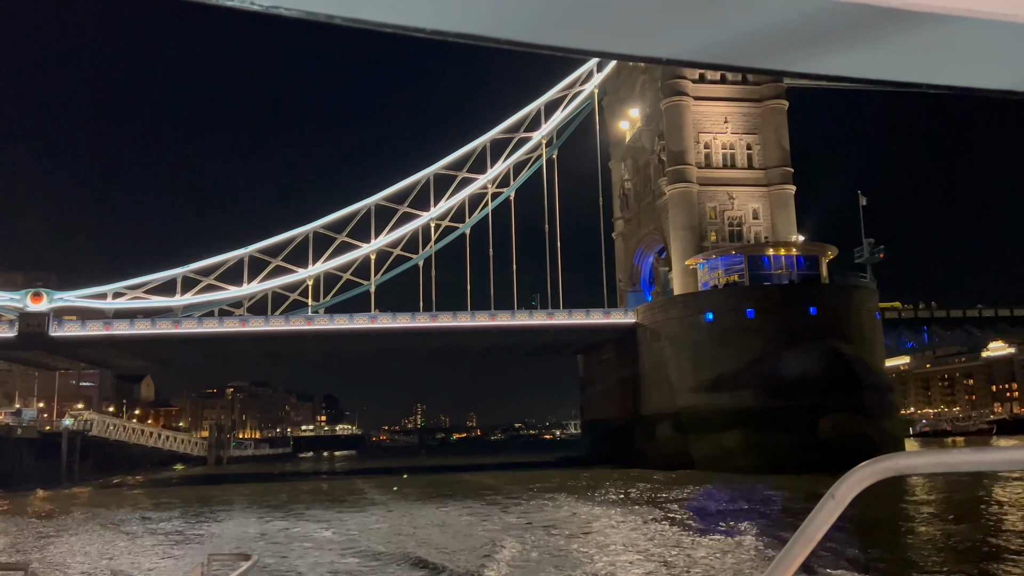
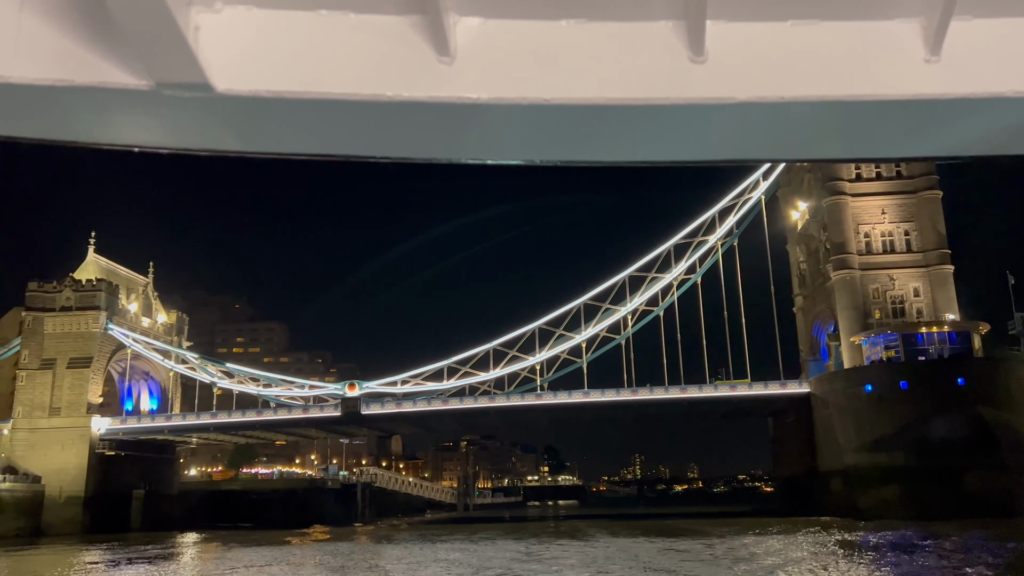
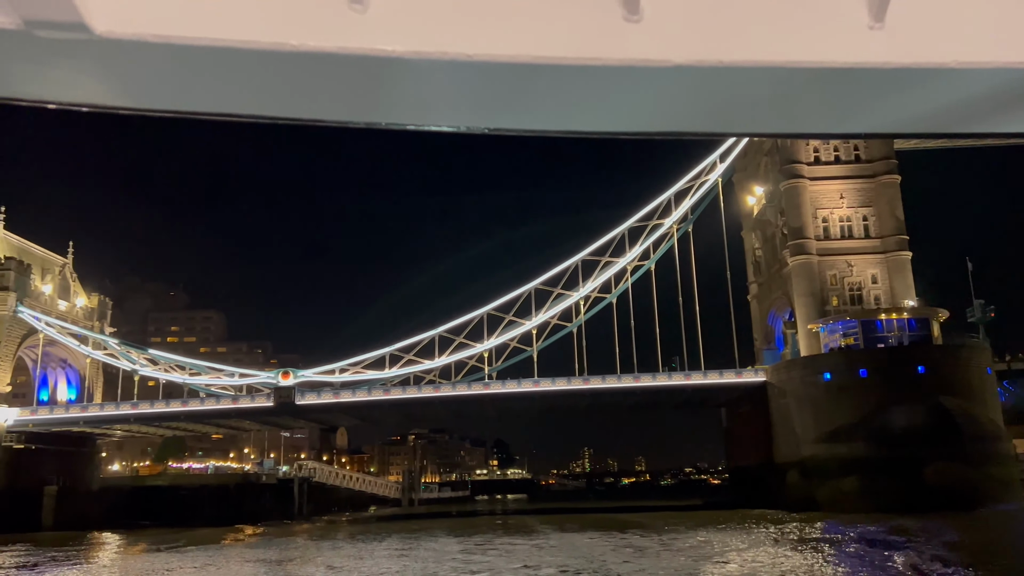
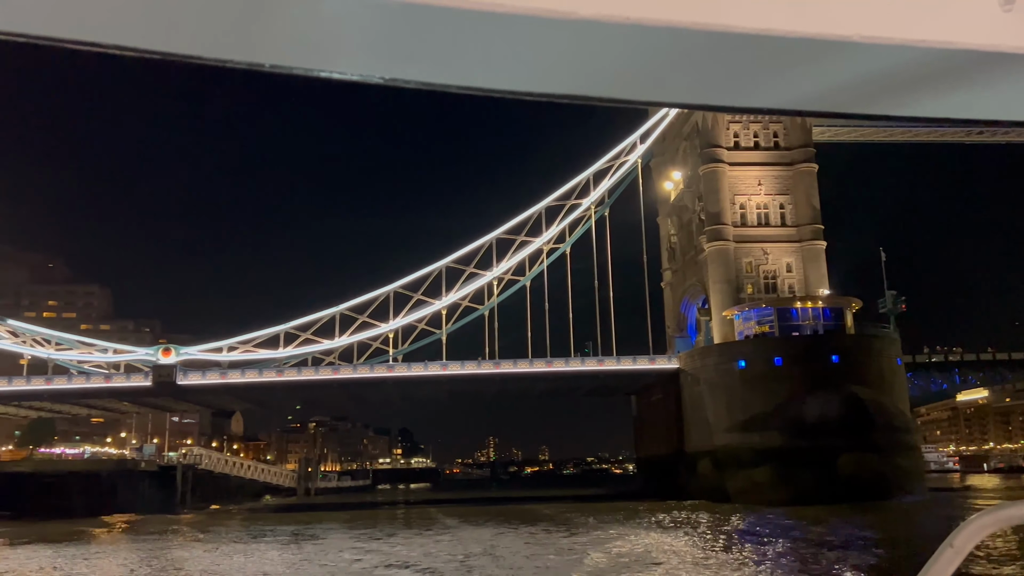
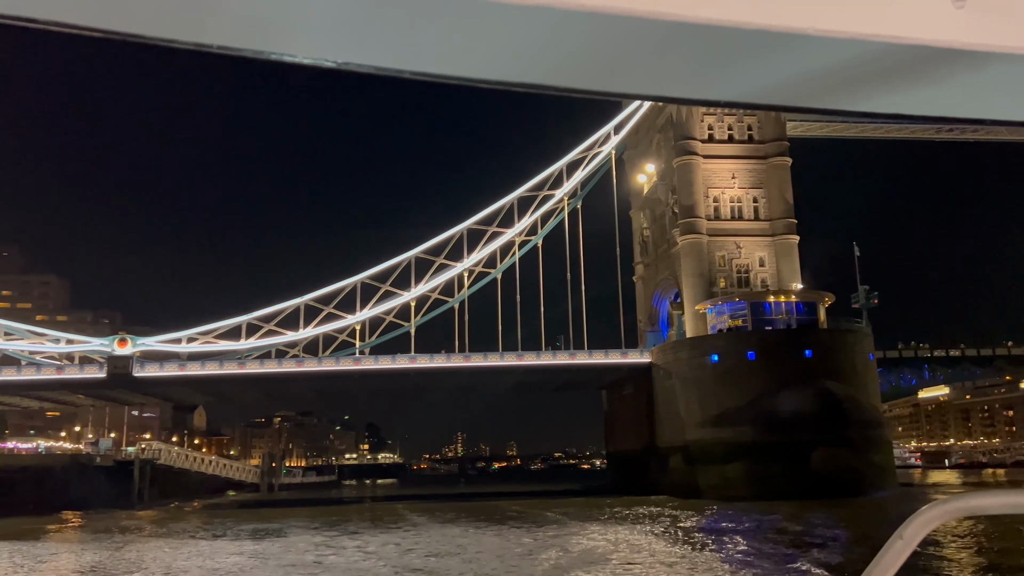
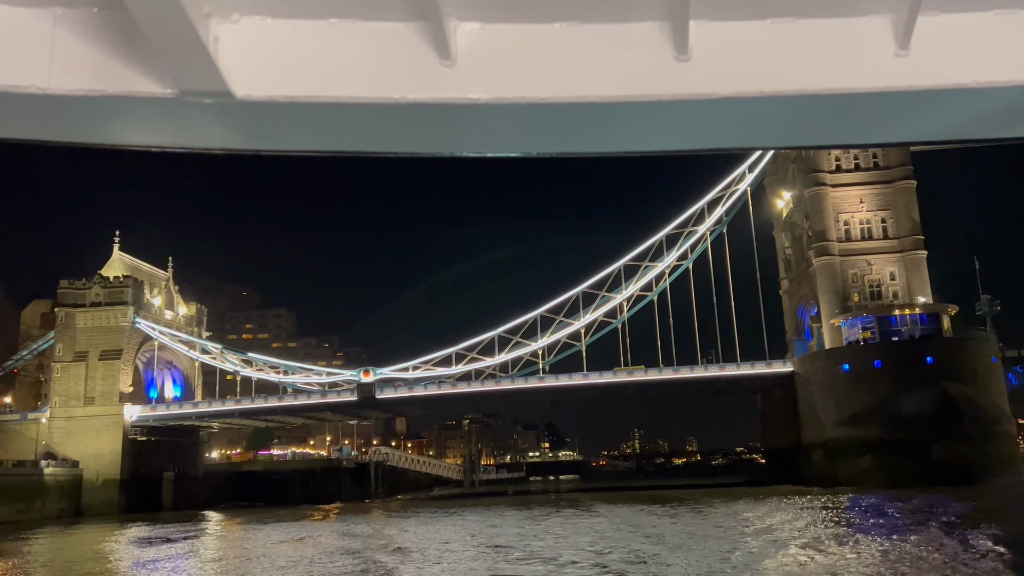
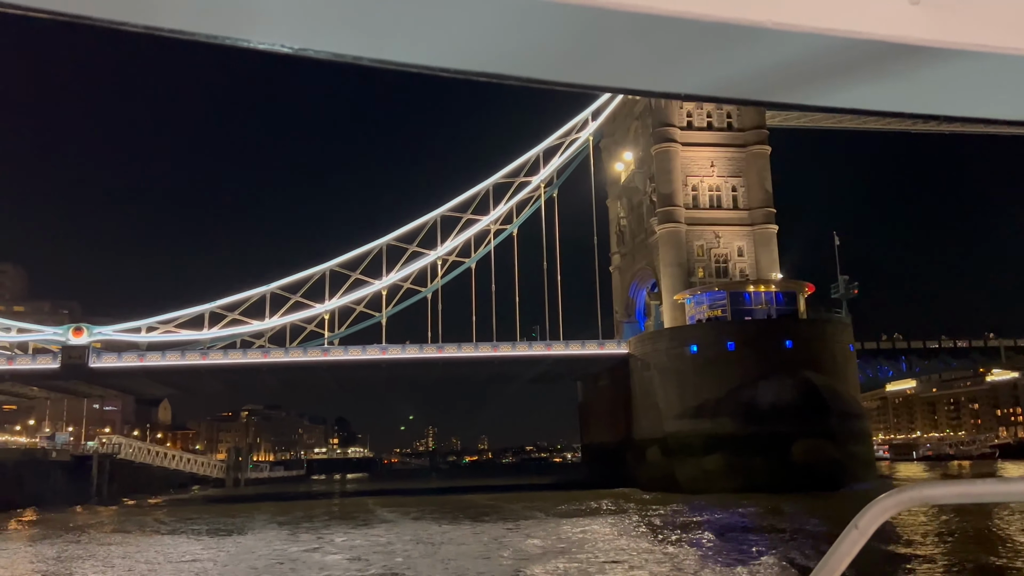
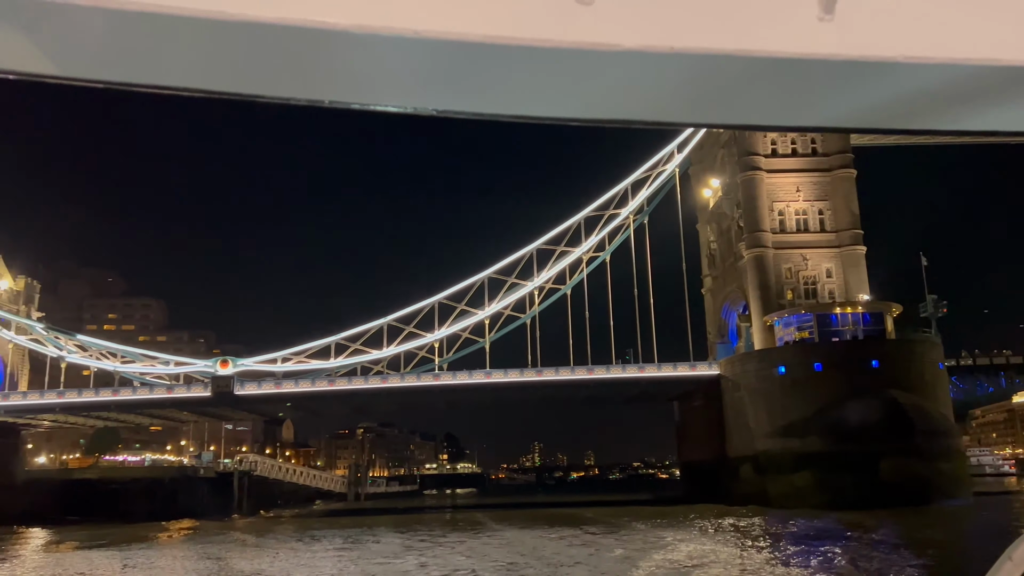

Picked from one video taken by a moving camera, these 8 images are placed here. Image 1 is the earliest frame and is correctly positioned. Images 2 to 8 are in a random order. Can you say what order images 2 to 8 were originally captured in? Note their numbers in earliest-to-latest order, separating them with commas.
7, 5, 4, 8, 3, 2, 6
